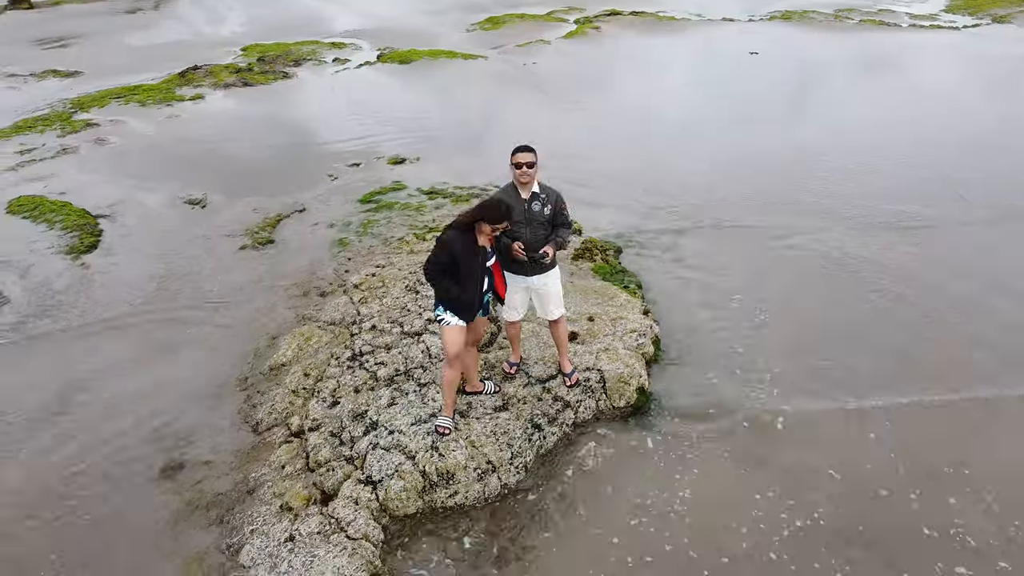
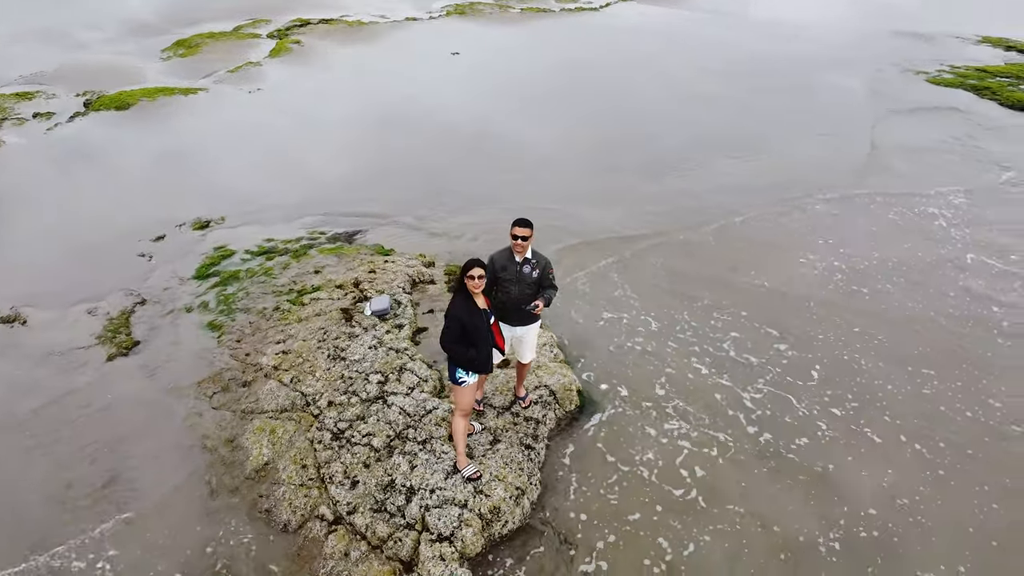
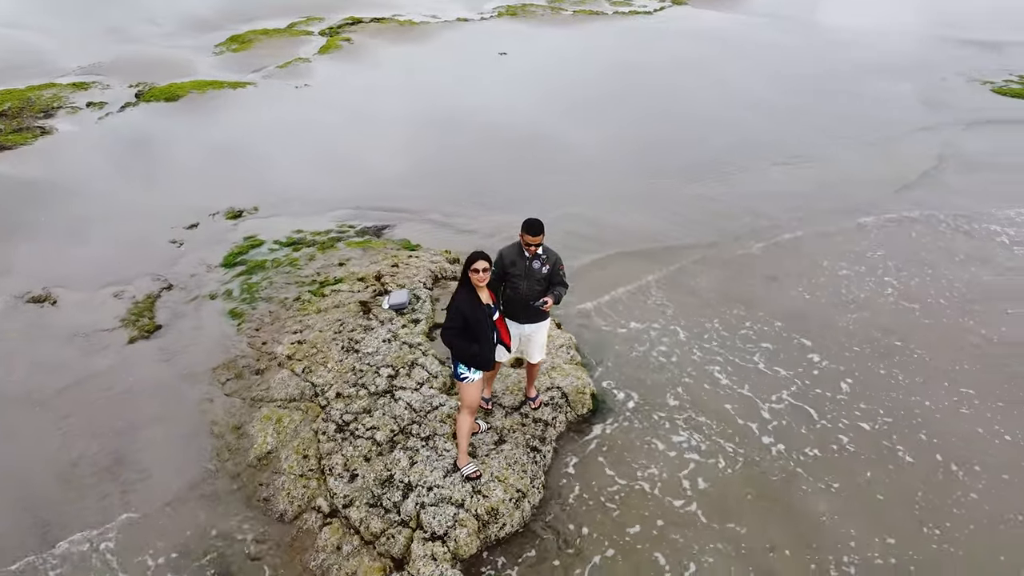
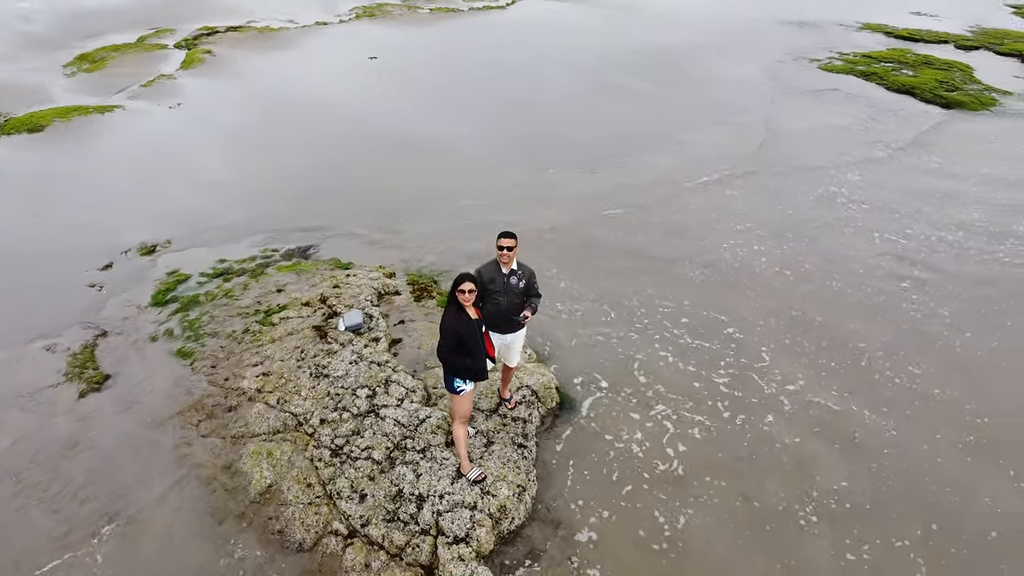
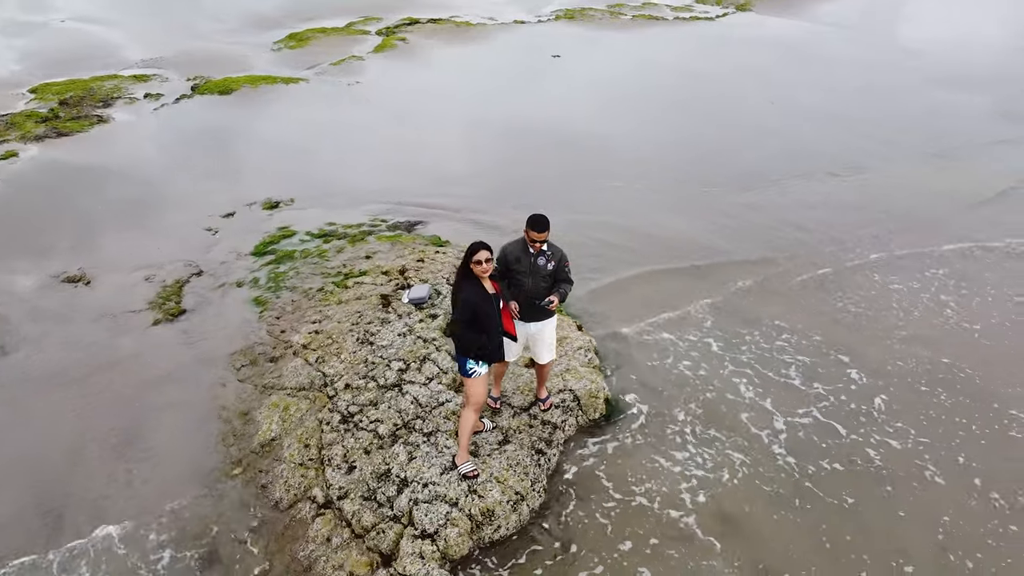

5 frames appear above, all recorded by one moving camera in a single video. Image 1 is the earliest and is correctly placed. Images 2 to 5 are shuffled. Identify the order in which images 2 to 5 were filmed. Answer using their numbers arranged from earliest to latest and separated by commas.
5, 3, 2, 4
